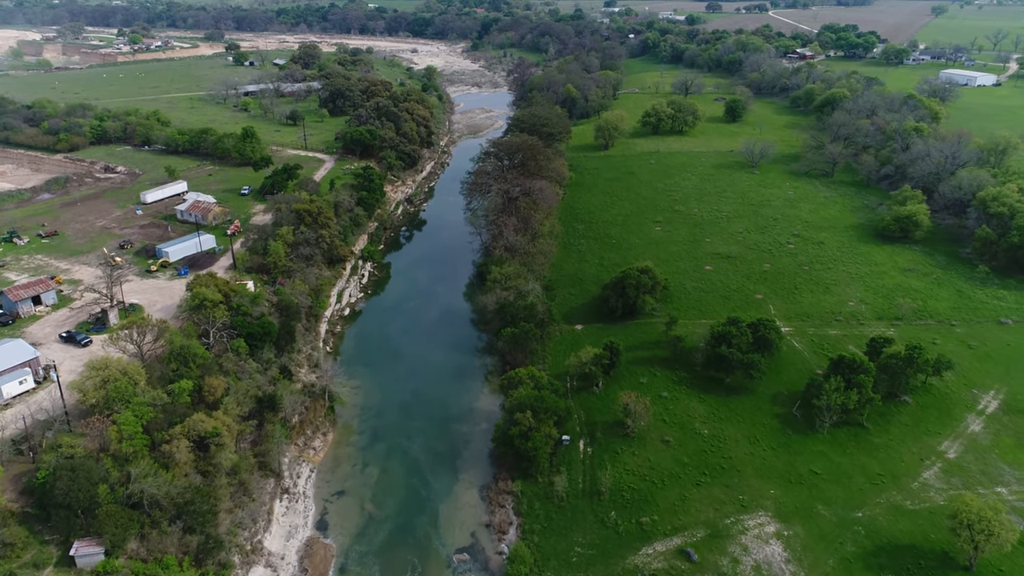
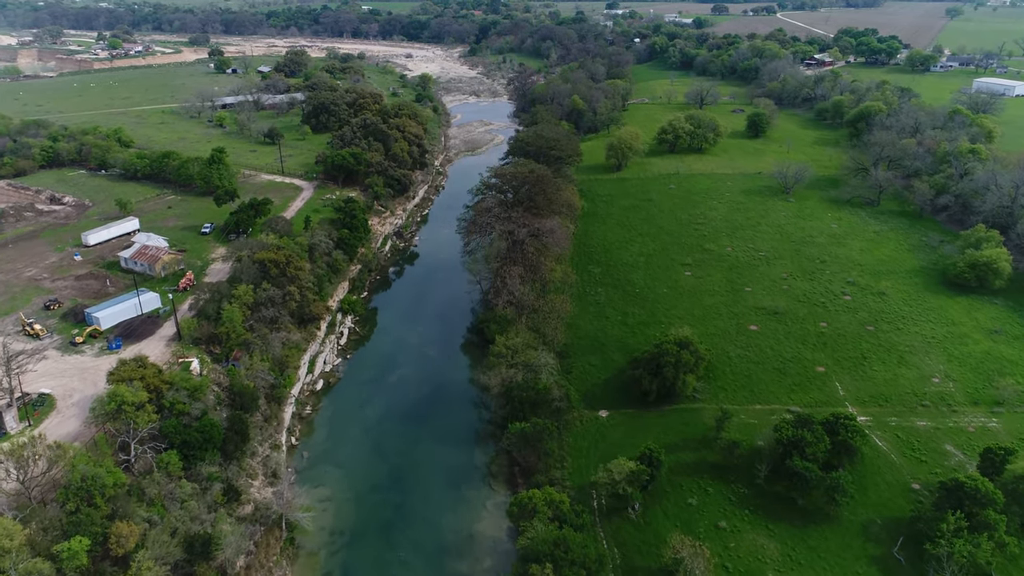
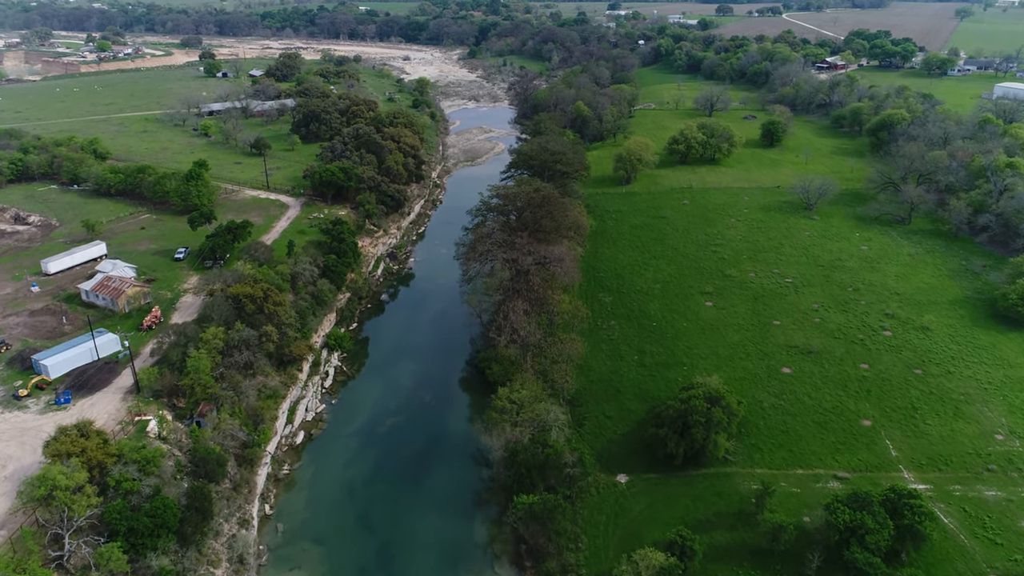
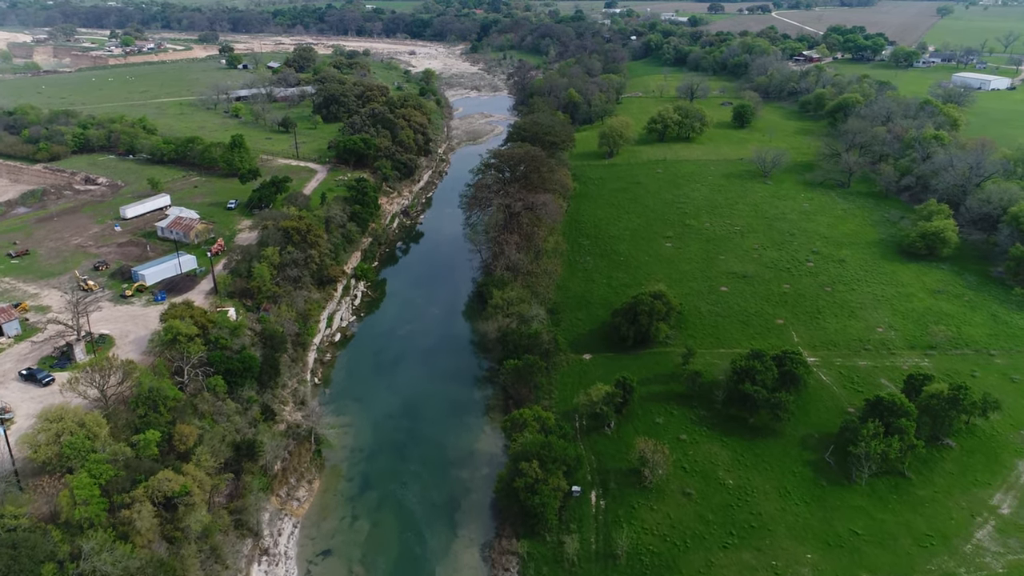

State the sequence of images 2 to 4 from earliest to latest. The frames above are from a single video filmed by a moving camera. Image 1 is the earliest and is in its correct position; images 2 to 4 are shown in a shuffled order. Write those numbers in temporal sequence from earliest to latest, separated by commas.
4, 2, 3
